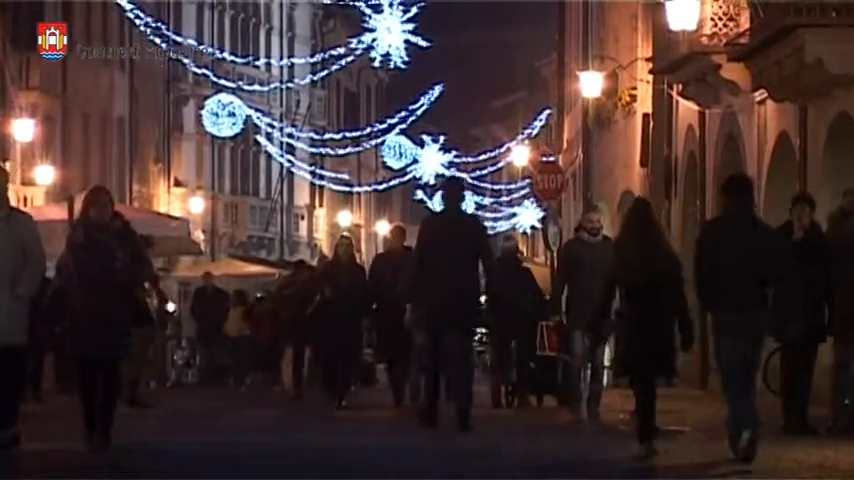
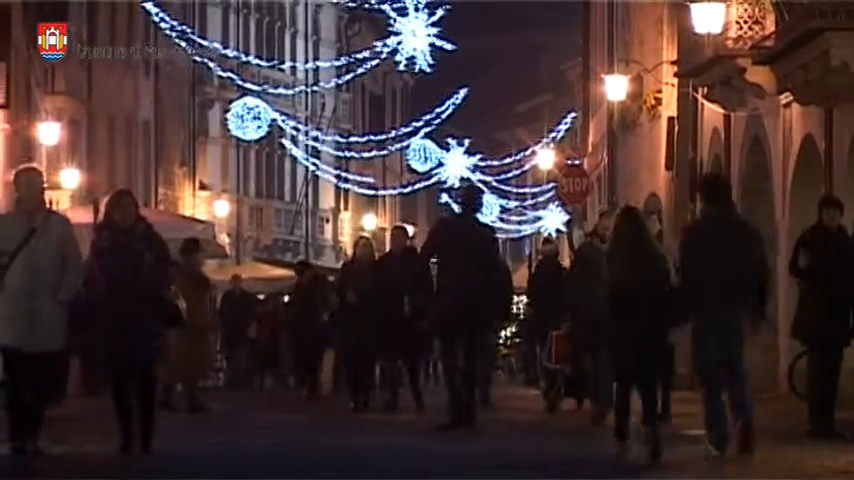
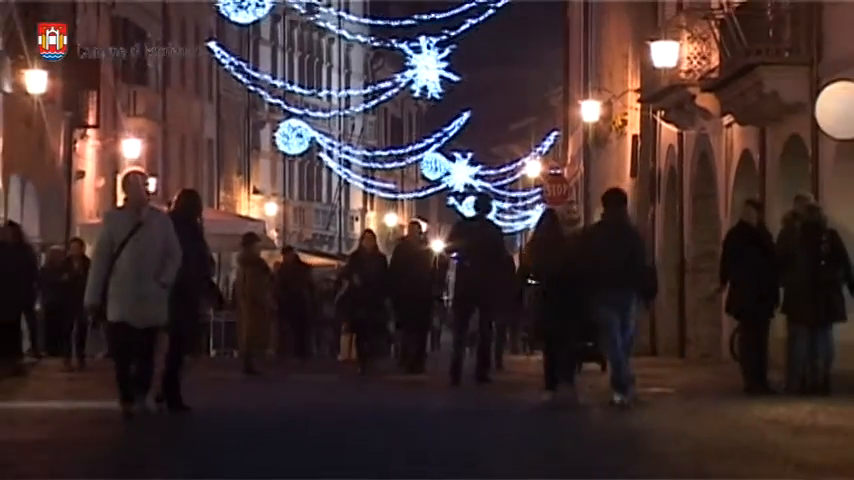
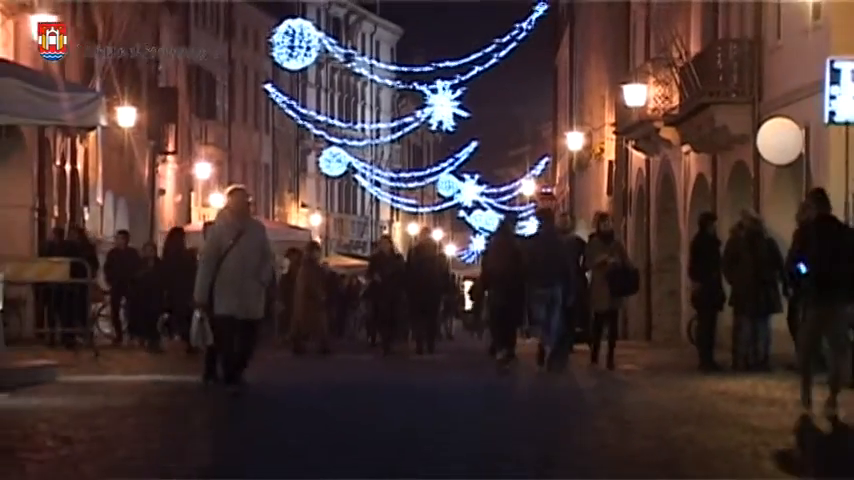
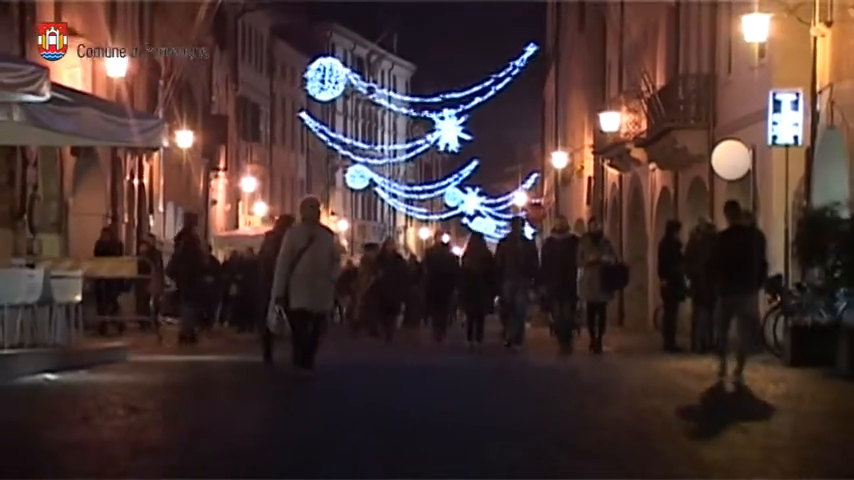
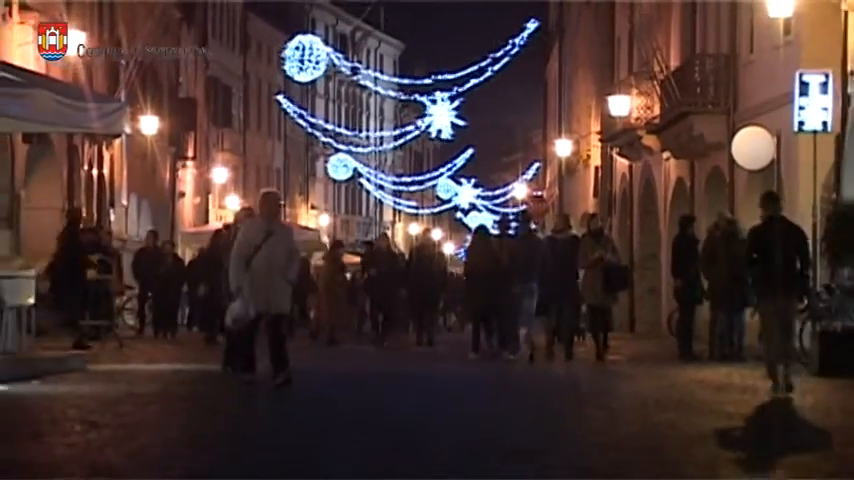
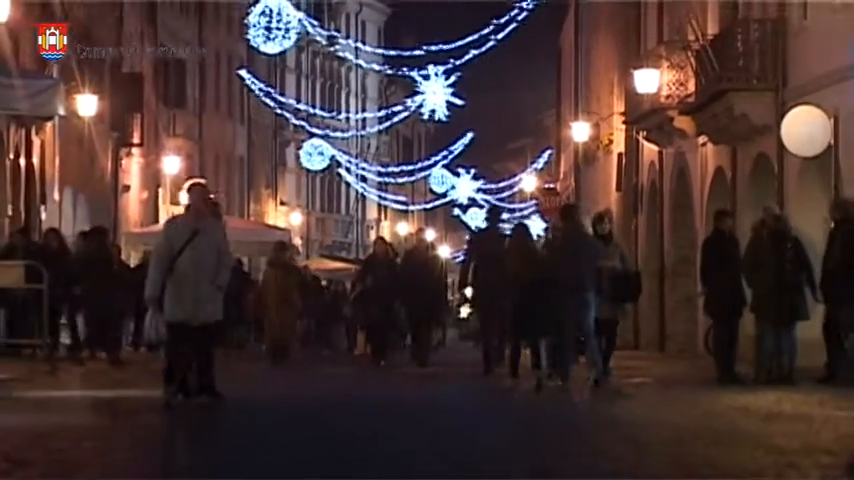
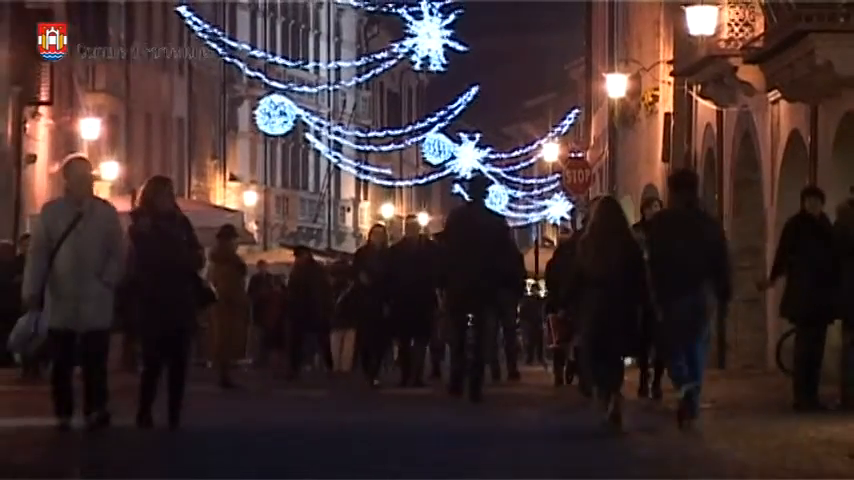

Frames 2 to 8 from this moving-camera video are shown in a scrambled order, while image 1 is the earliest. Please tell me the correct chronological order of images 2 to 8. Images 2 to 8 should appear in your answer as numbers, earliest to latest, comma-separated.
2, 8, 3, 7, 4, 6, 5
